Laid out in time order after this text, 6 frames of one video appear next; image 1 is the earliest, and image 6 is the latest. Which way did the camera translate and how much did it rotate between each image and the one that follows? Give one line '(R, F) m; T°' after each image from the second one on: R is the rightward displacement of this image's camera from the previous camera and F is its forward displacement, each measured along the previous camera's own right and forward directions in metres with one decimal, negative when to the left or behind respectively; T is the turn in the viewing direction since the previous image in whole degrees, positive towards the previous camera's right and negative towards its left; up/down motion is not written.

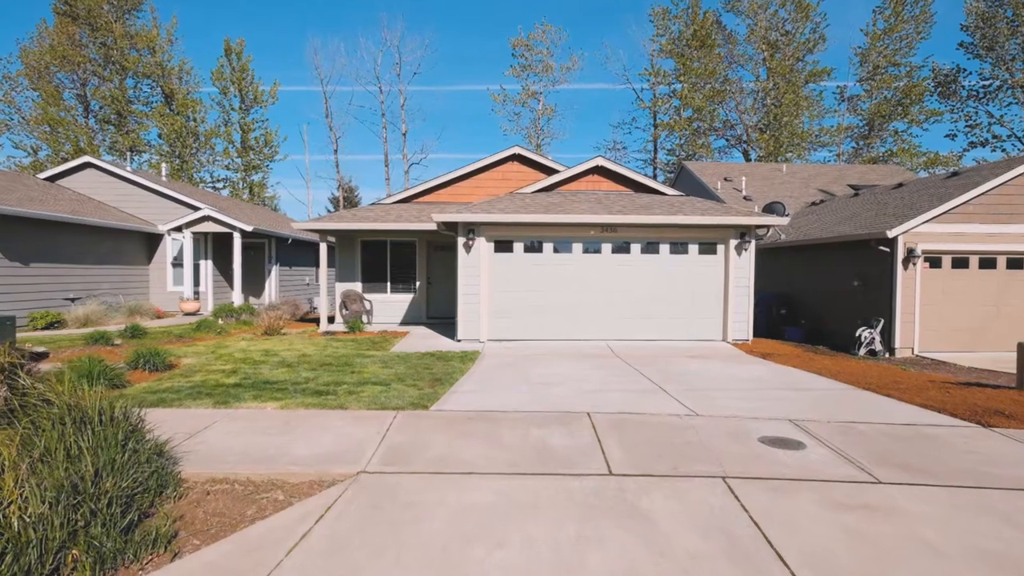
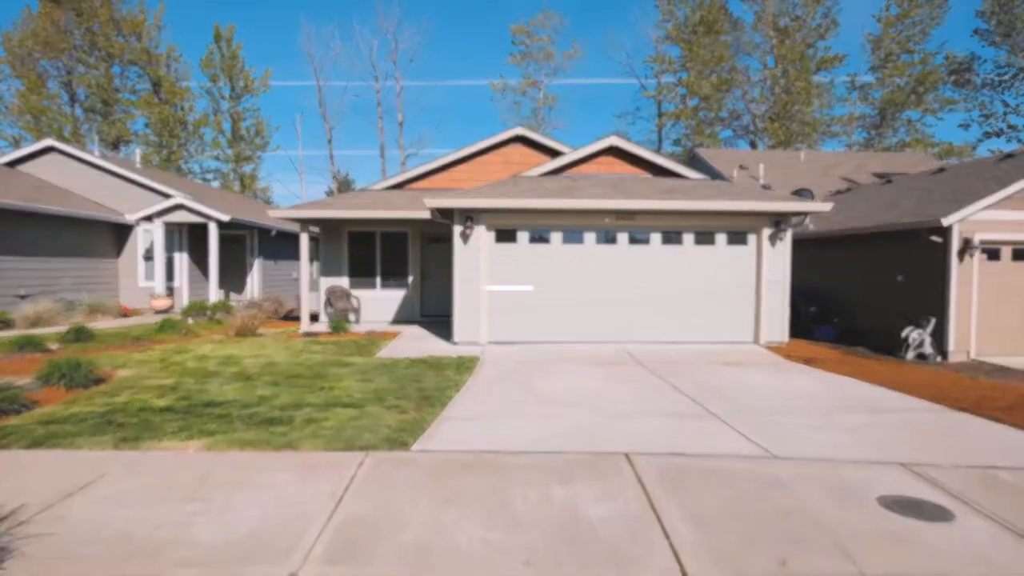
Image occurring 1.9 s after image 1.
(-0.1, +1.3) m; 0°
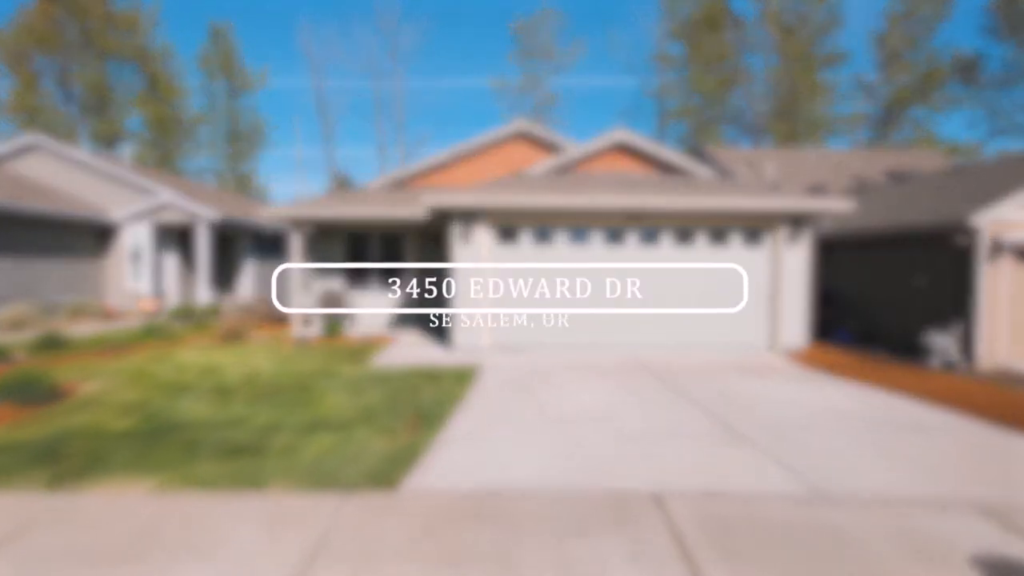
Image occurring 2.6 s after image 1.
(-0.1, +0.5) m; 0°
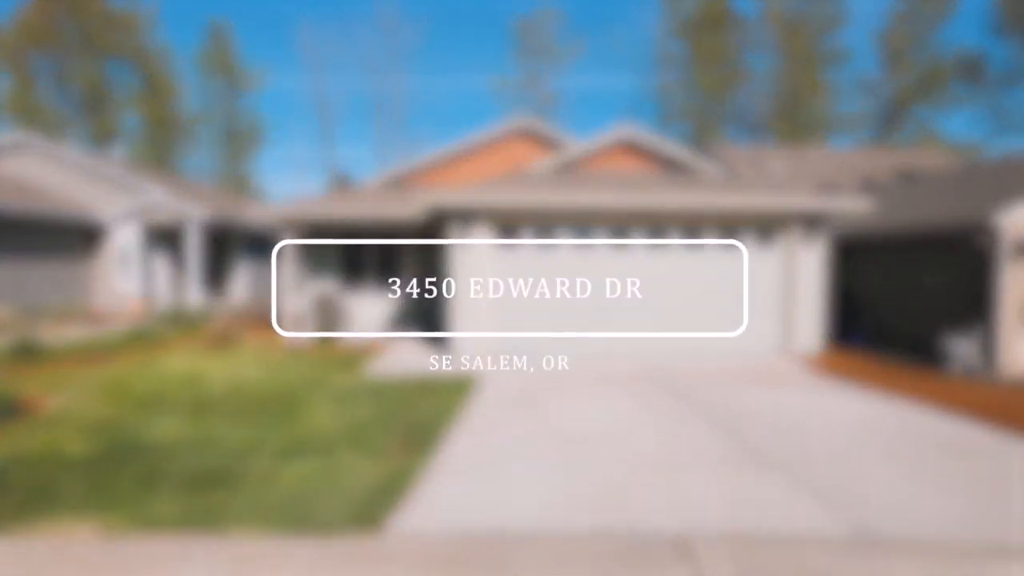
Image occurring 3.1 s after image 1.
(0.0, +0.4) m; 0°
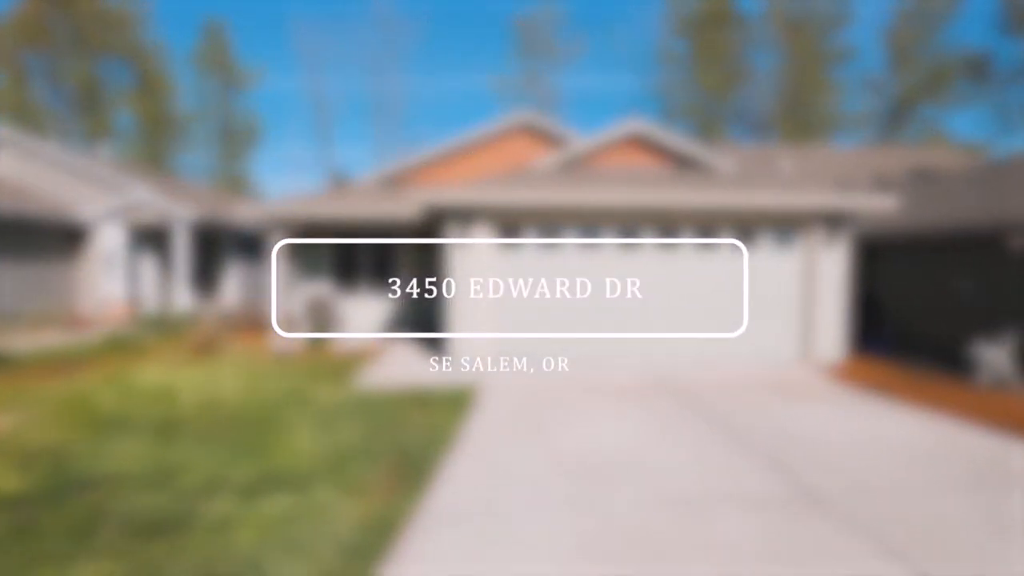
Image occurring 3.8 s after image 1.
(0.0, +0.6) m; 0°
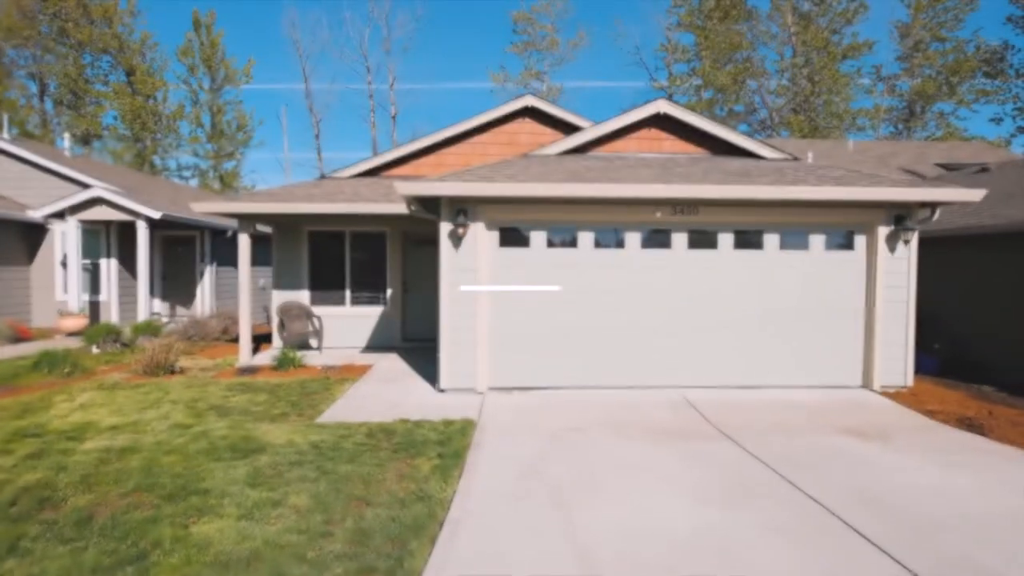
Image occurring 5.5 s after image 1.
(-0.1, +1.3) m; 0°
